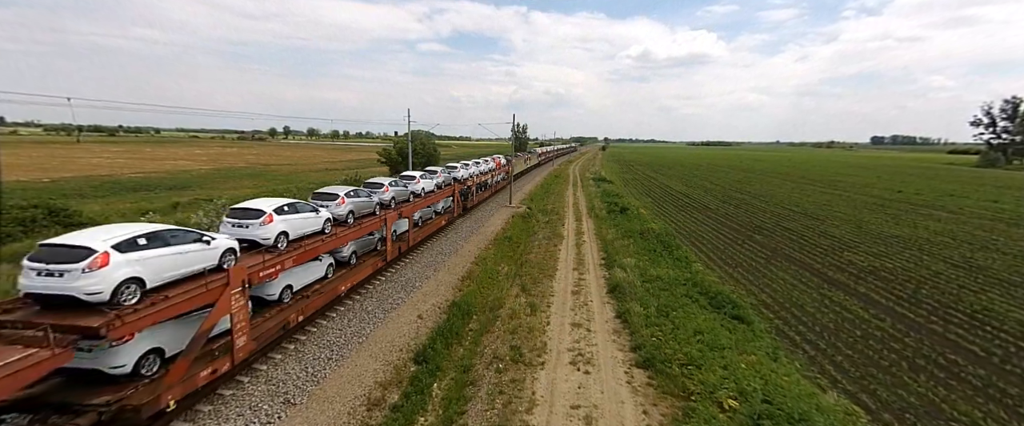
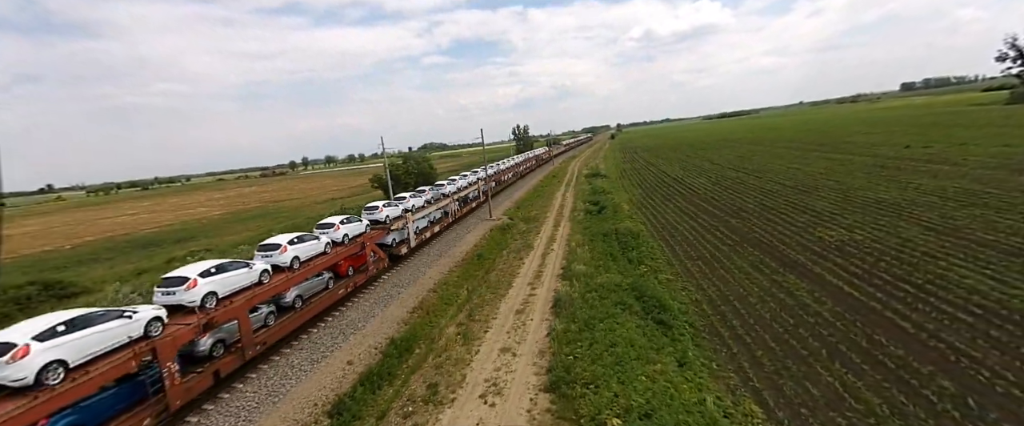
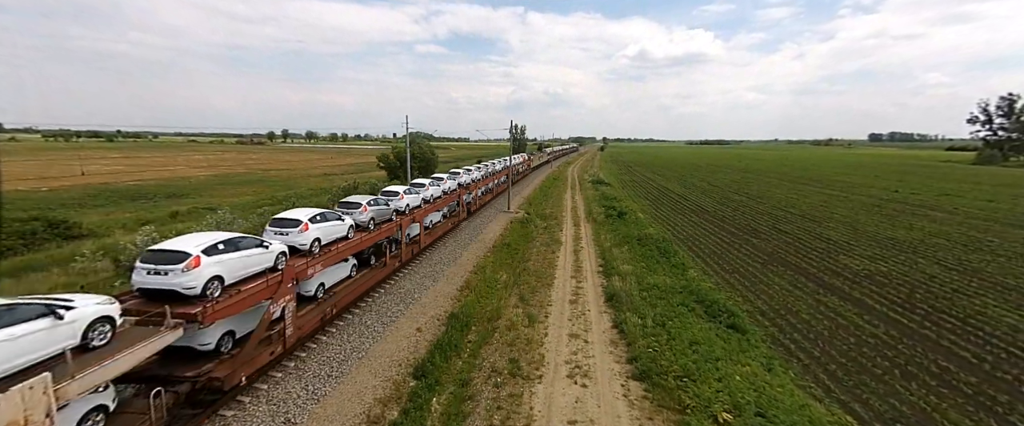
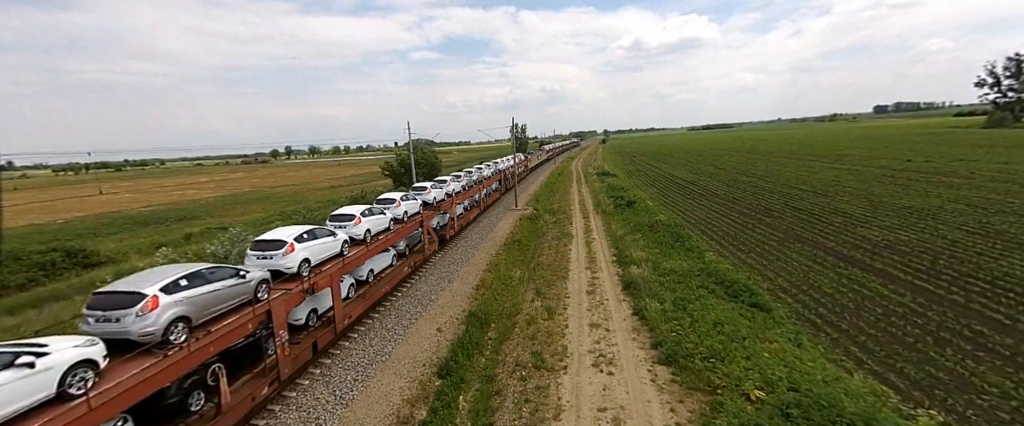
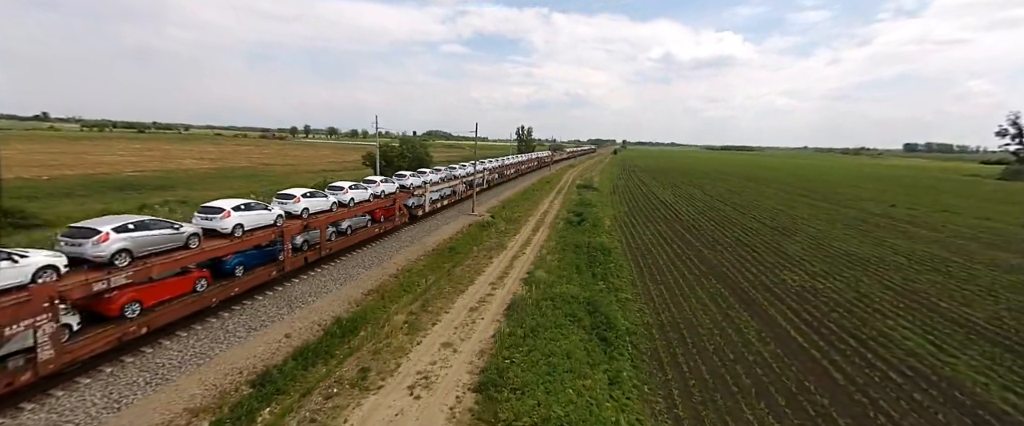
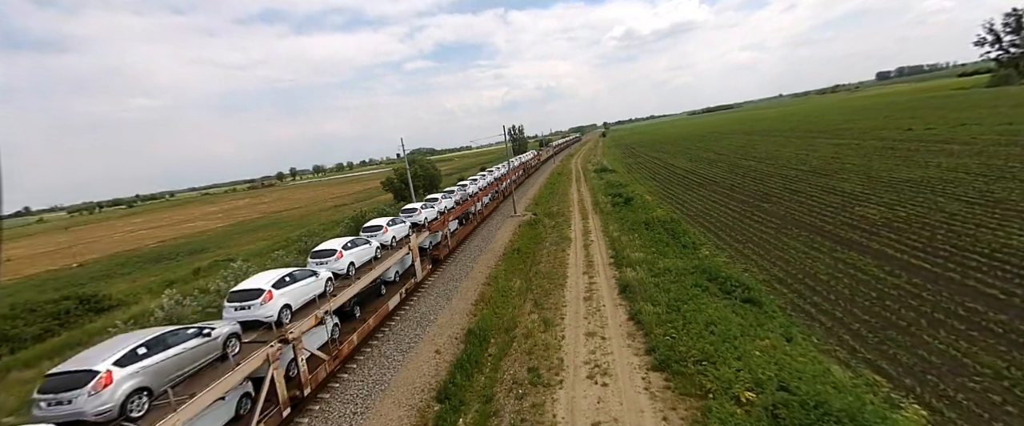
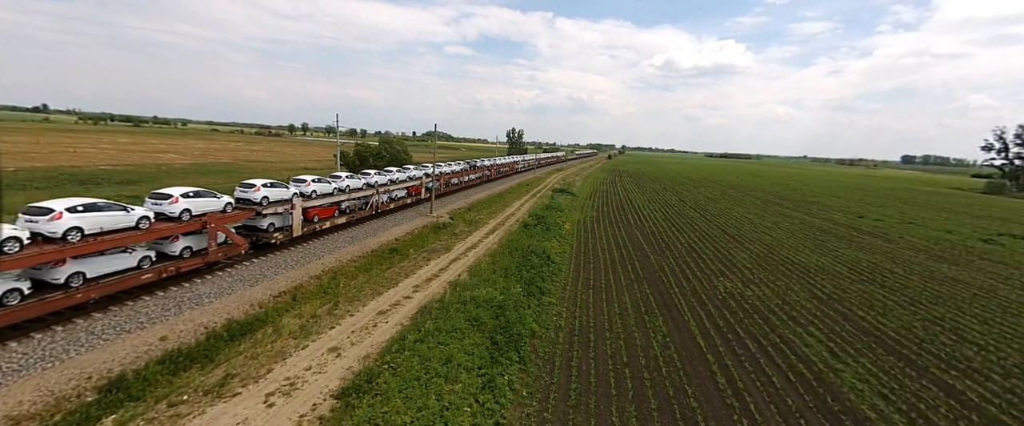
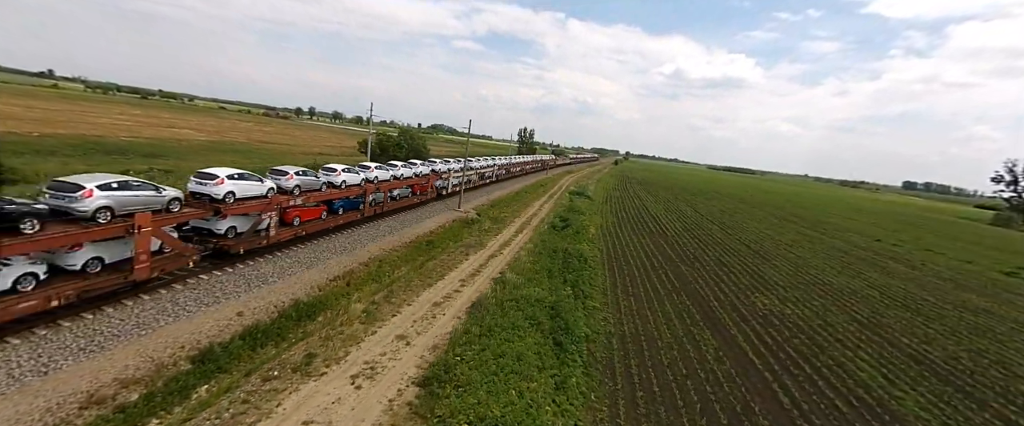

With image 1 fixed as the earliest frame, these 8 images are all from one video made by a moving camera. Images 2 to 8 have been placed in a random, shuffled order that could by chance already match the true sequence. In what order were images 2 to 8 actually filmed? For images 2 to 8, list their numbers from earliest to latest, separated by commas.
4, 3, 6, 2, 5, 8, 7
